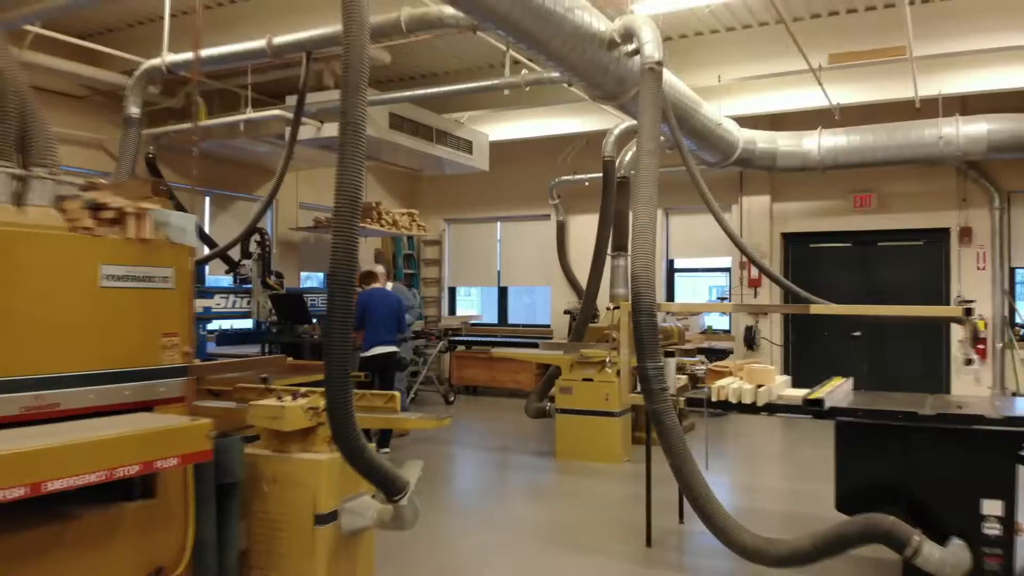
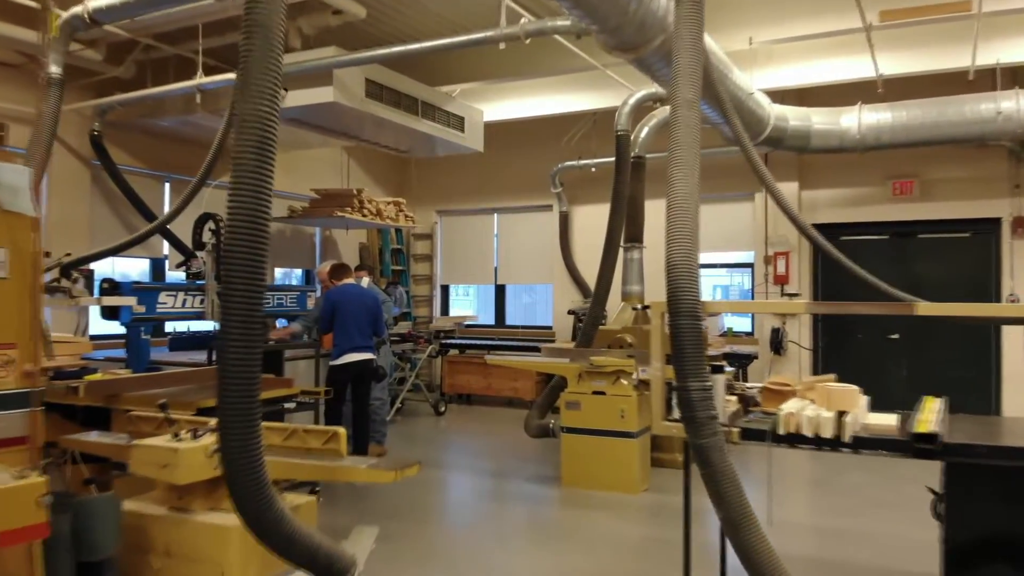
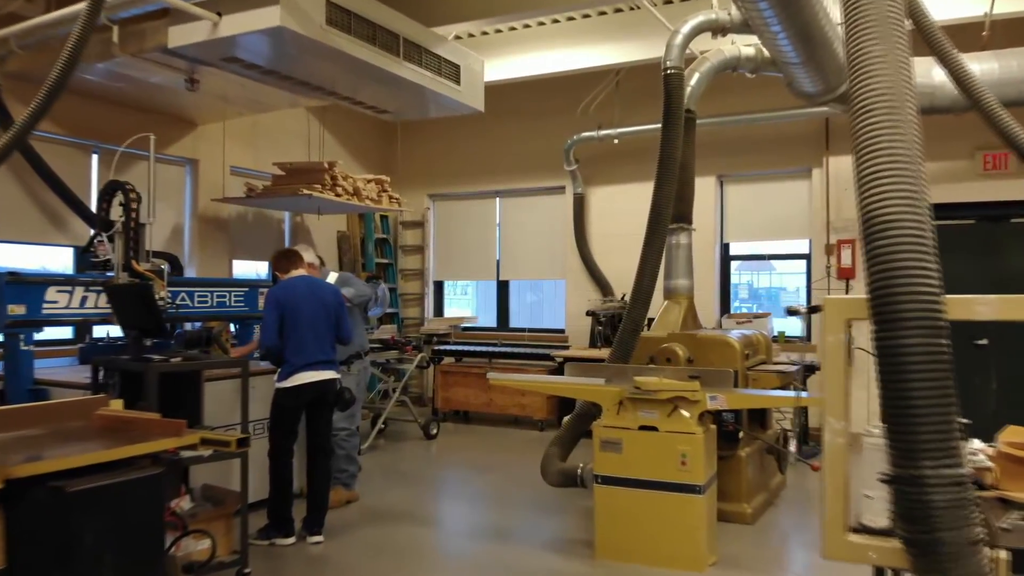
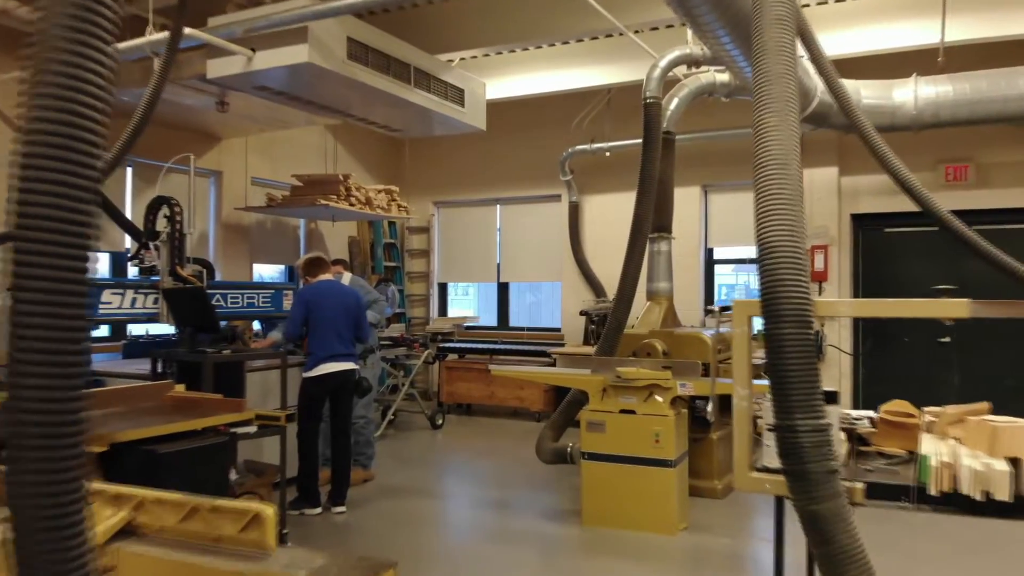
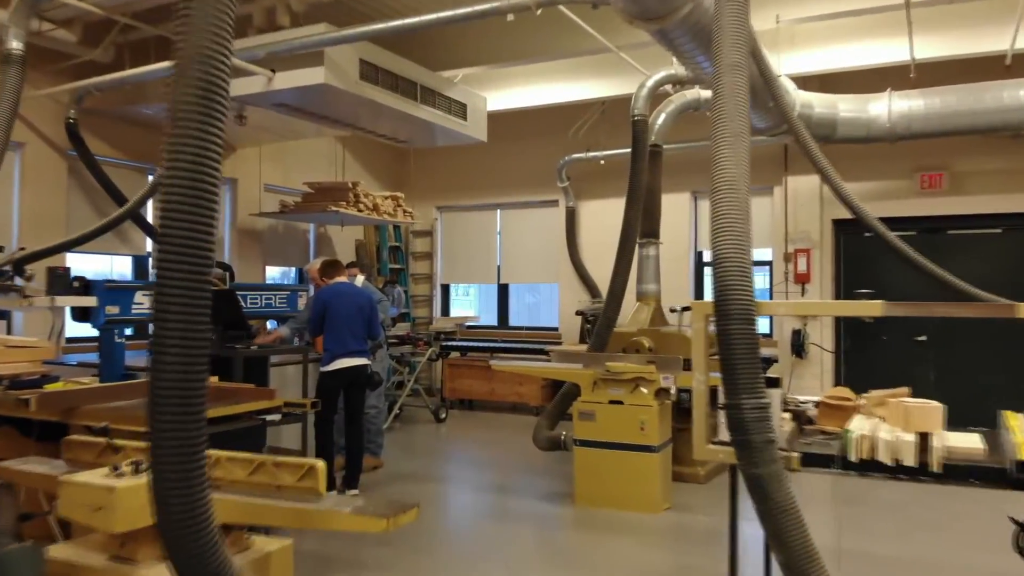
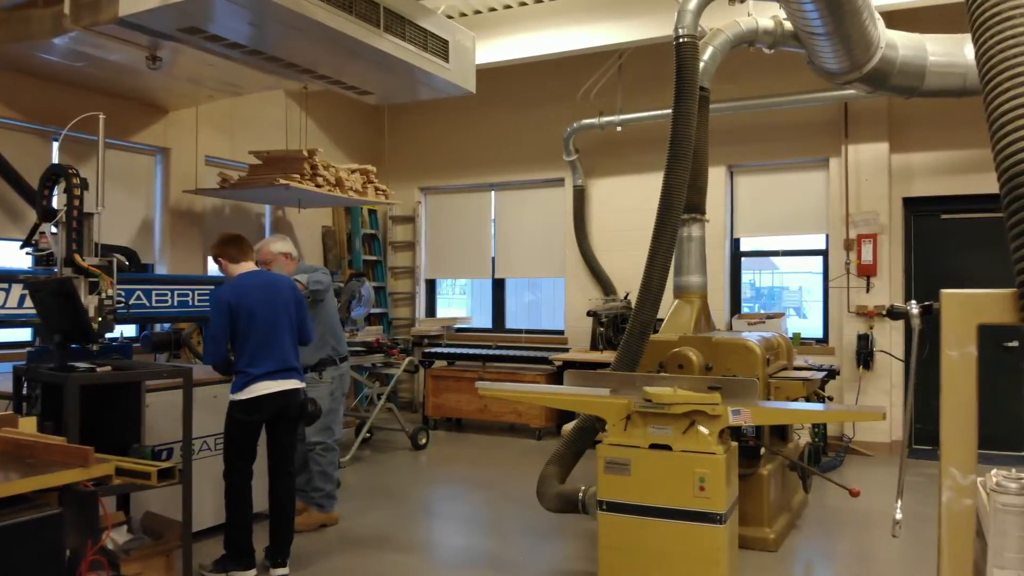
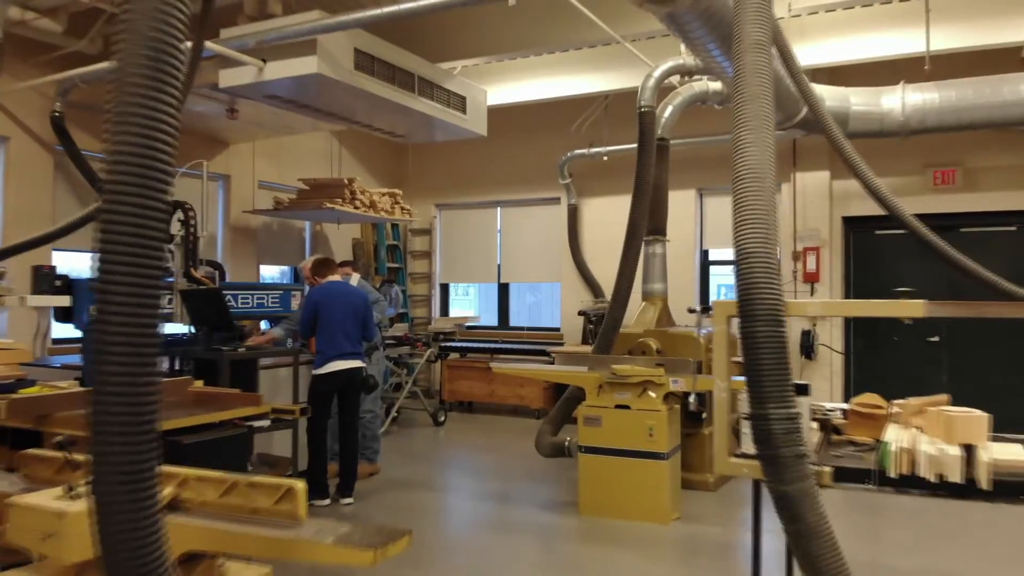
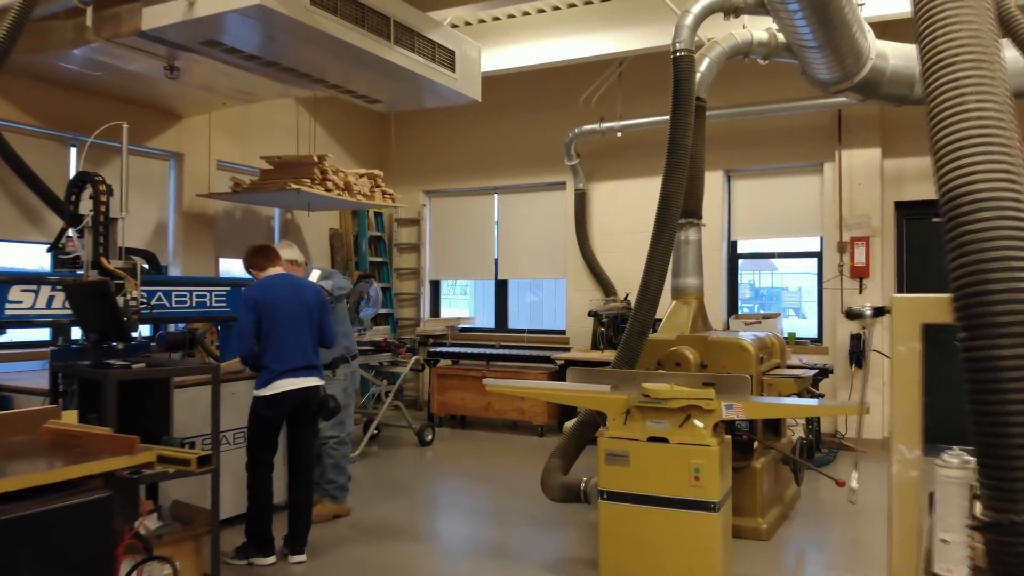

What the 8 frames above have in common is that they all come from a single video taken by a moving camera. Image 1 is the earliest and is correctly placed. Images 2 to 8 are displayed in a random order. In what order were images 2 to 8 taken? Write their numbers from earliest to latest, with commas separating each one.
2, 5, 7, 4, 3, 8, 6
